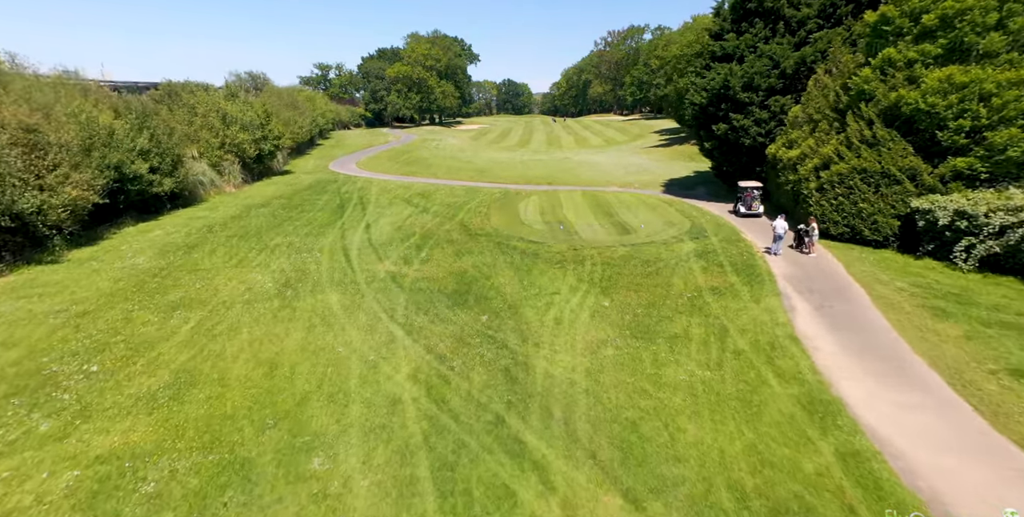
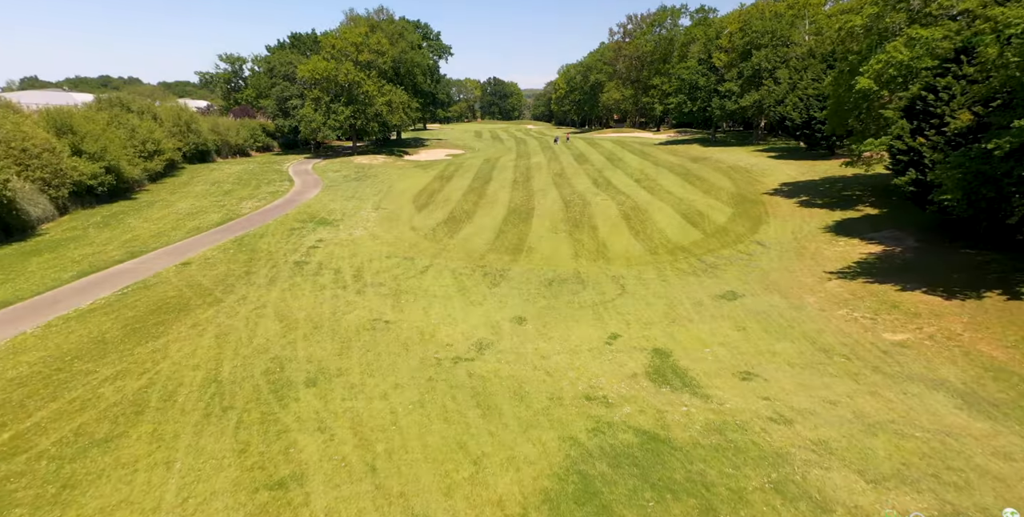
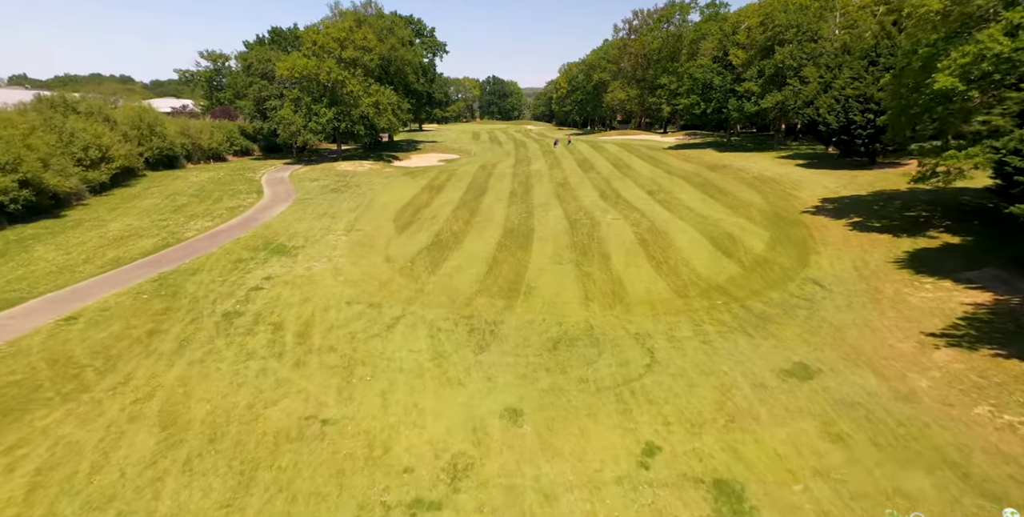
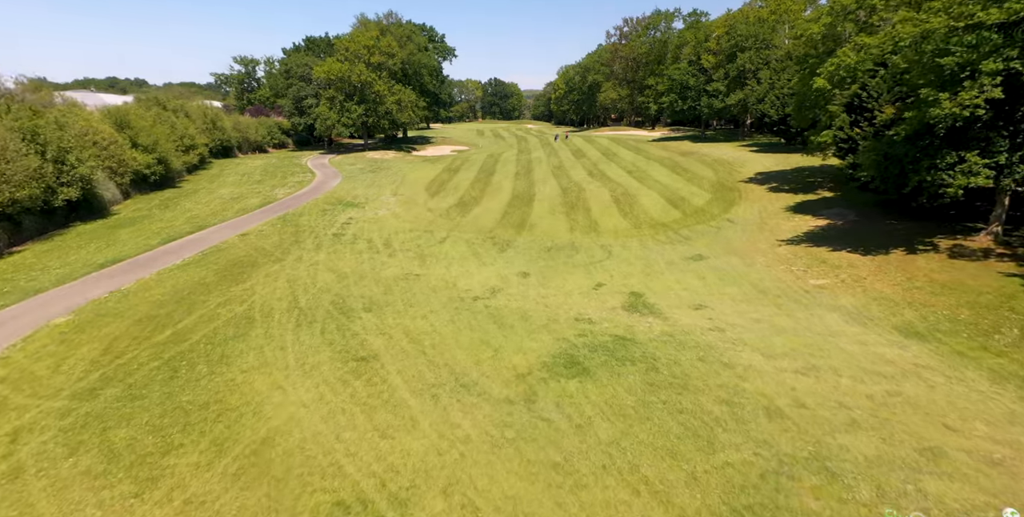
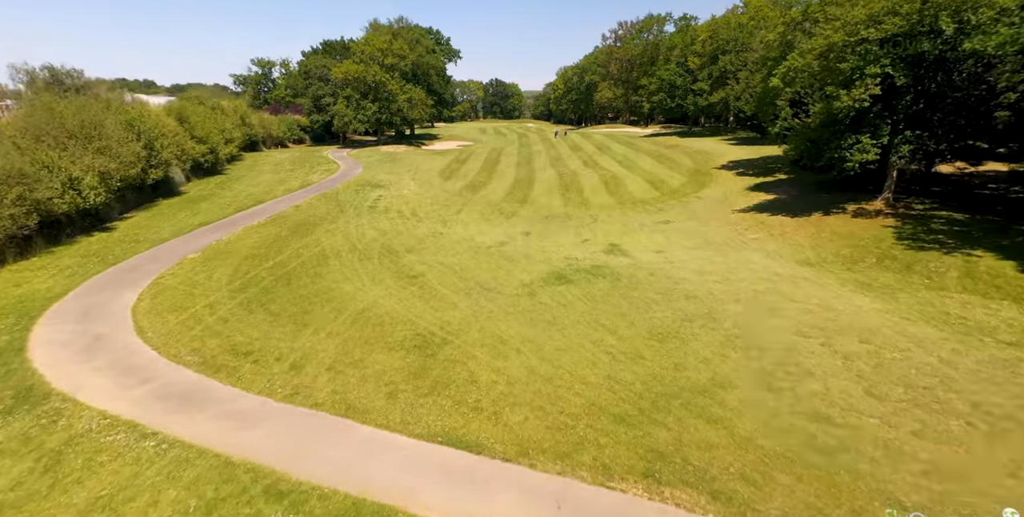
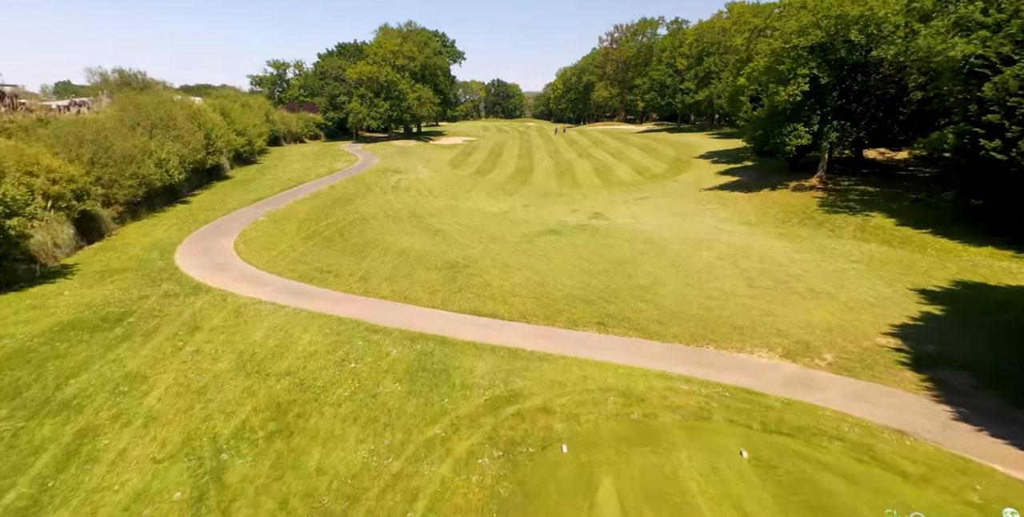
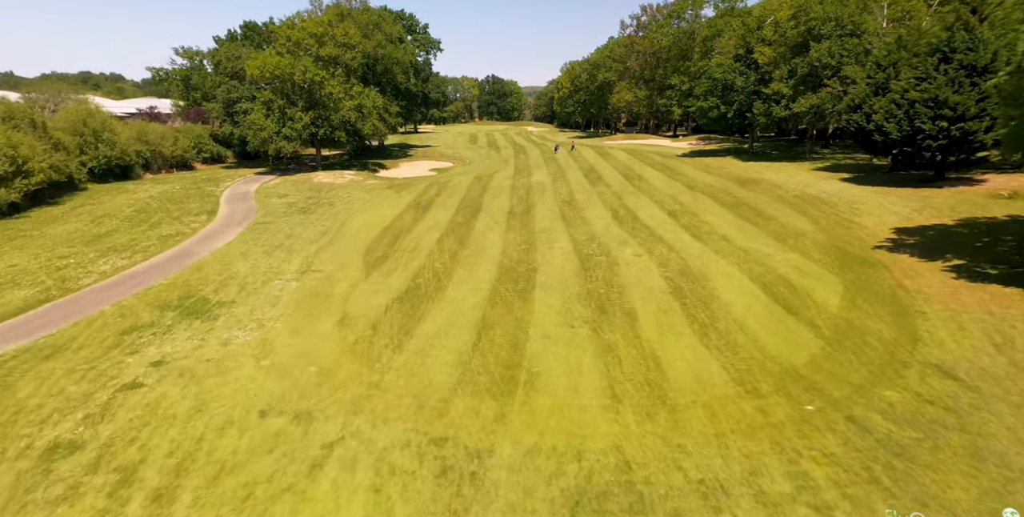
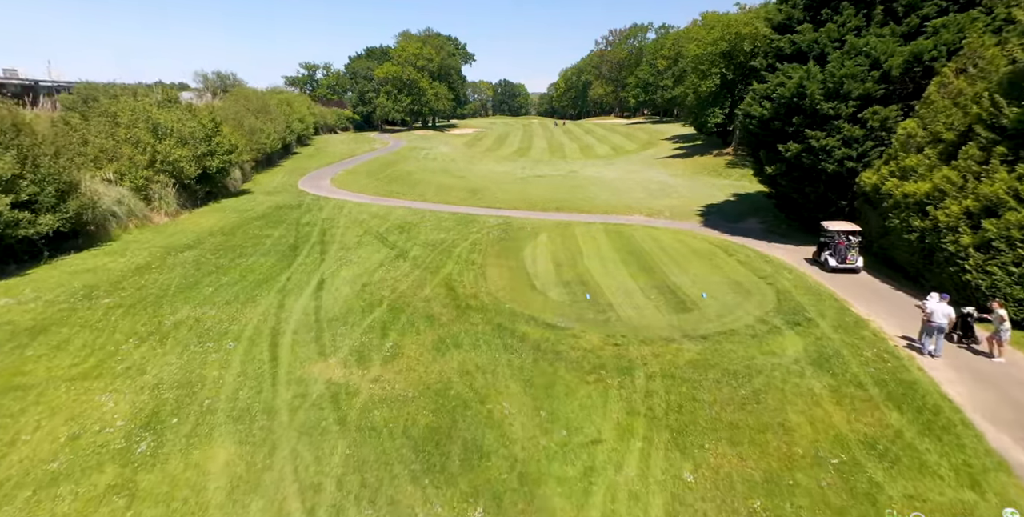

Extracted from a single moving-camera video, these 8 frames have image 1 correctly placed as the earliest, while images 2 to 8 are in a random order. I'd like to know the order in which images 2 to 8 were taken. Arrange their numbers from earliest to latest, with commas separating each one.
8, 6, 5, 4, 2, 3, 7
